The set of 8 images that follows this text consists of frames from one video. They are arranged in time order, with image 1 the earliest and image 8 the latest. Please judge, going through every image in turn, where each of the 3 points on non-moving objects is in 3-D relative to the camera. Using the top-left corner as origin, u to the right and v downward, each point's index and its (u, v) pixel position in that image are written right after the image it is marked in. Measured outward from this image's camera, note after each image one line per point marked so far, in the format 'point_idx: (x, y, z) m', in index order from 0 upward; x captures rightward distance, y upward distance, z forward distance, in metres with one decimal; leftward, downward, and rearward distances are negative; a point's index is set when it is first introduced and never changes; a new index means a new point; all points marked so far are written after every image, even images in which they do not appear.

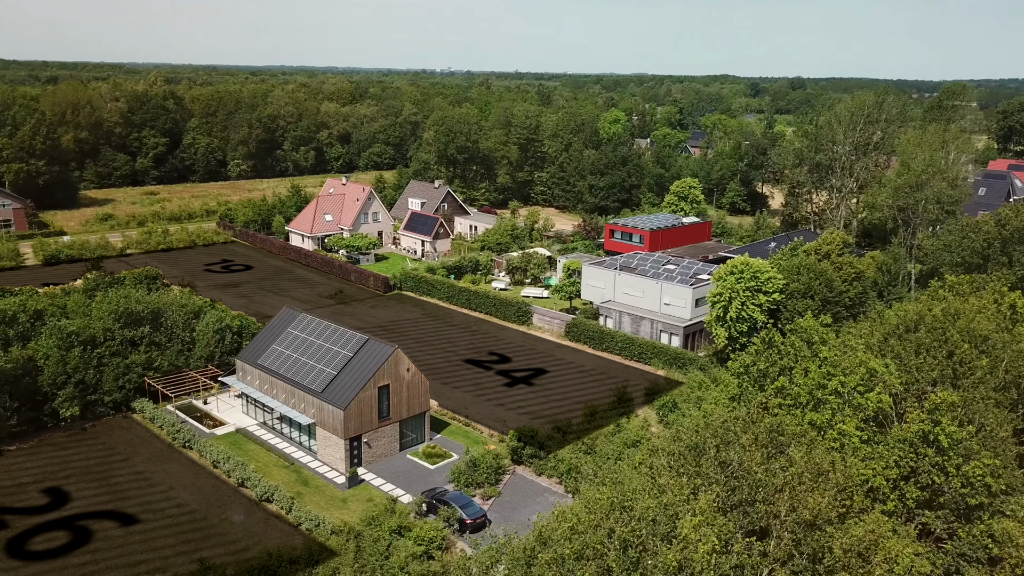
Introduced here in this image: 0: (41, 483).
0: (-10.5, -4.3, +18.3) m
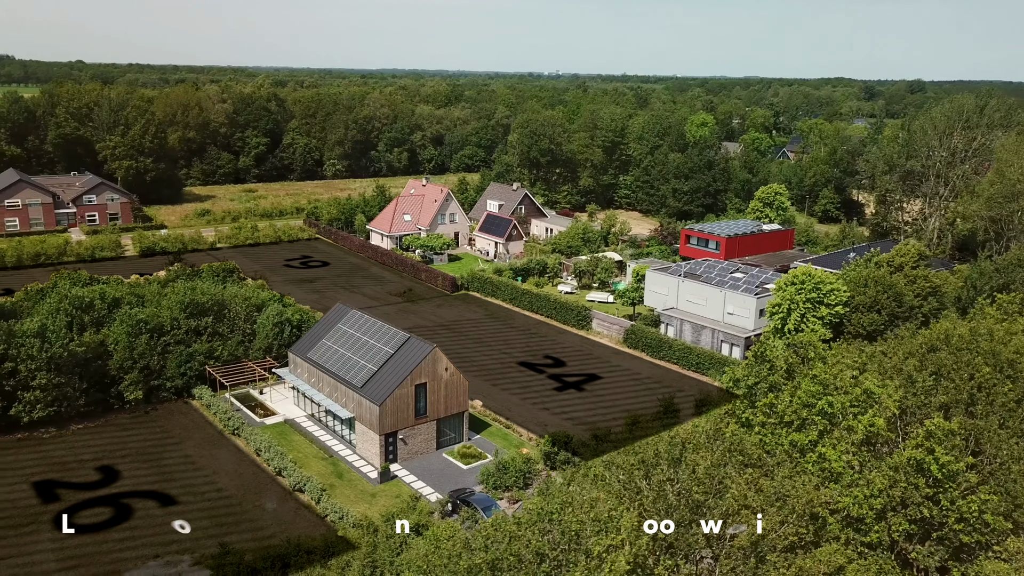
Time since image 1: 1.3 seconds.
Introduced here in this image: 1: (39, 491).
0: (-9.8, -4.1, +19.5) m
1: (-10.2, -4.4, +17.8) m
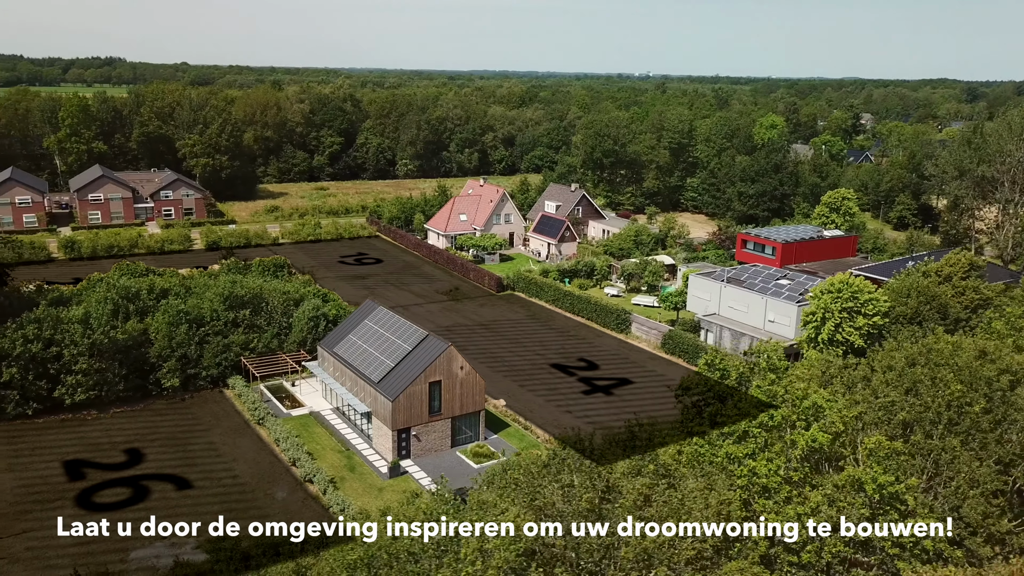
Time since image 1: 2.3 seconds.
0: (-9.5, -3.9, +20.4) m
1: (-10.1, -4.2, +18.8) m
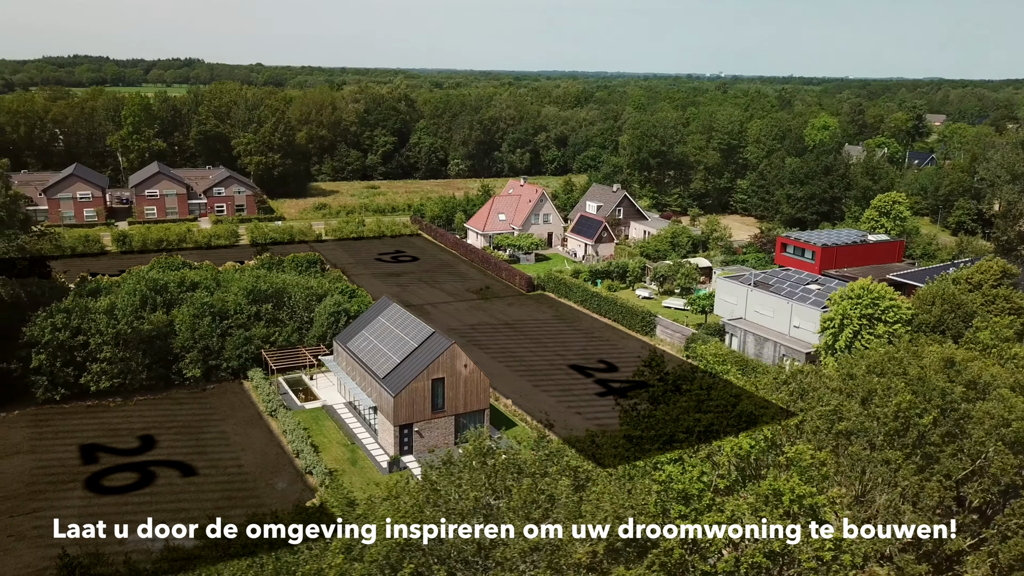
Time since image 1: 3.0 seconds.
0: (-9.4, -3.7, +21.1) m
1: (-10.2, -3.9, +19.6) m
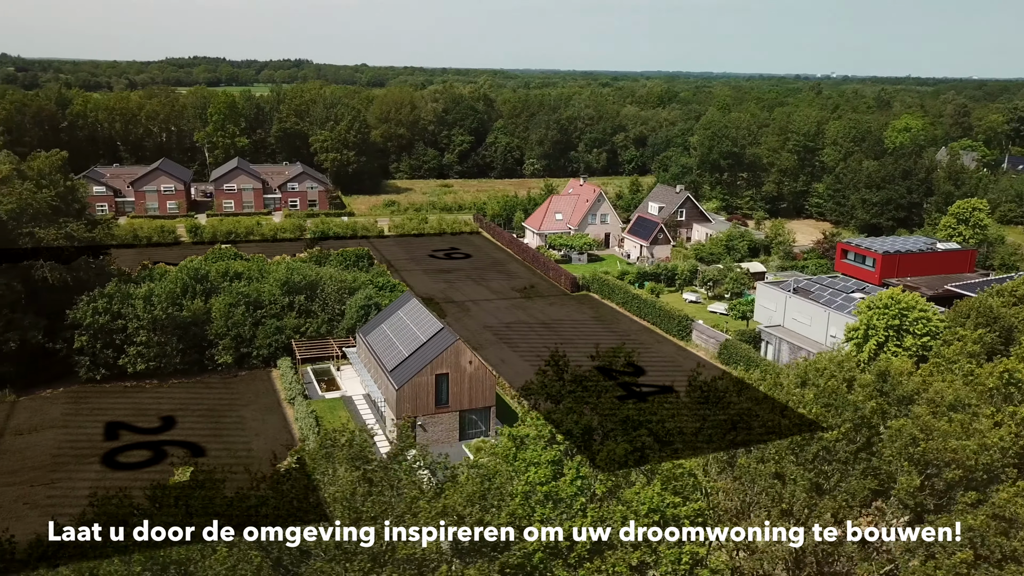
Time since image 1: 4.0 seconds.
0: (-9.2, -3.3, +22.2) m
1: (-10.1, -3.6, +20.7) m
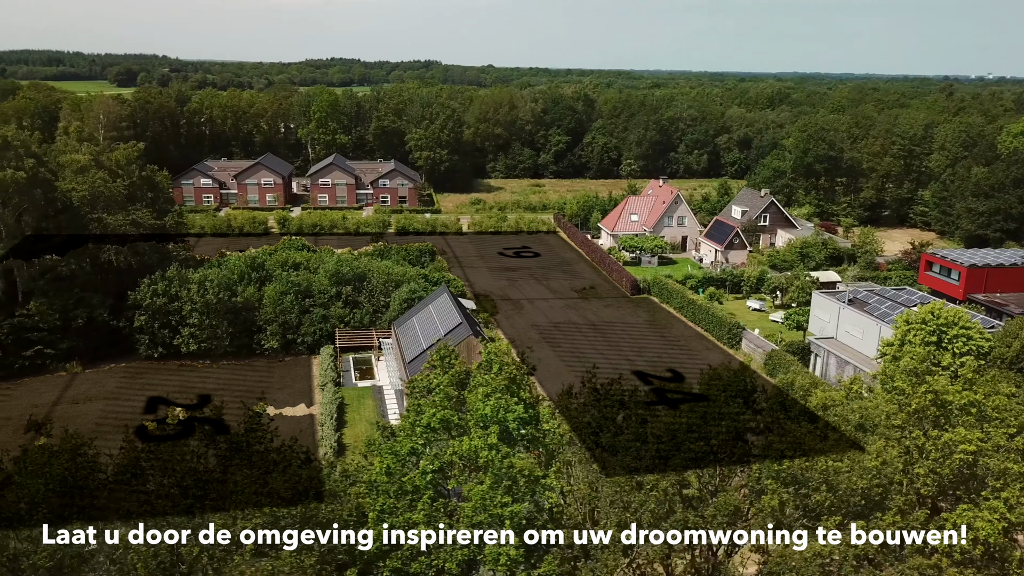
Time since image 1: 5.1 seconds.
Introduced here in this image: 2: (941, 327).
0: (-8.6, -2.9, +23.5) m
1: (-9.7, -3.1, +22.2) m
2: (+9.7, -0.9, +18.6) m
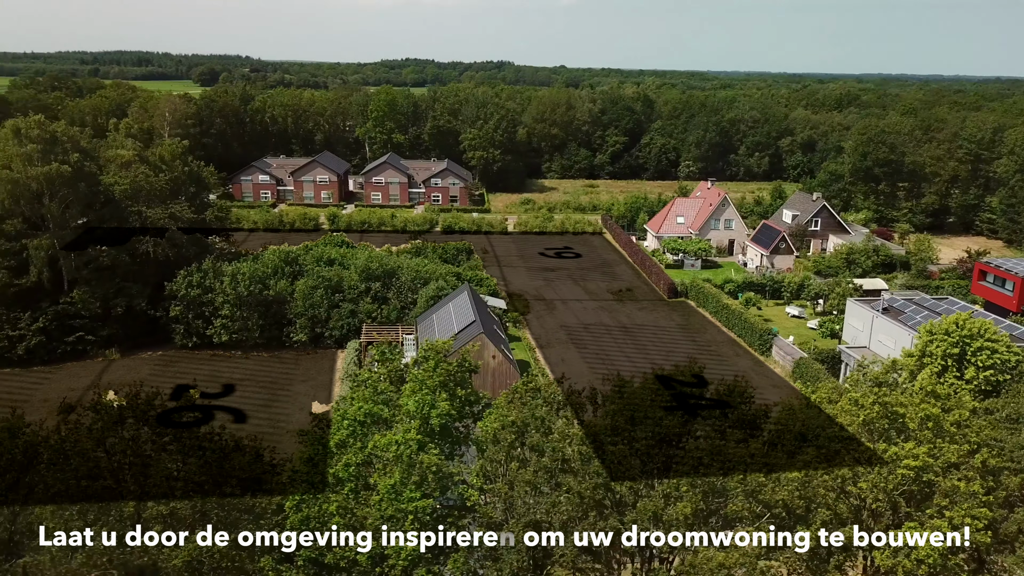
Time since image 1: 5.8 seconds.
0: (-8.1, -2.7, +24.1) m
1: (-9.3, -2.9, +22.9) m
2: (+9.8, -1.1, +17.8) m
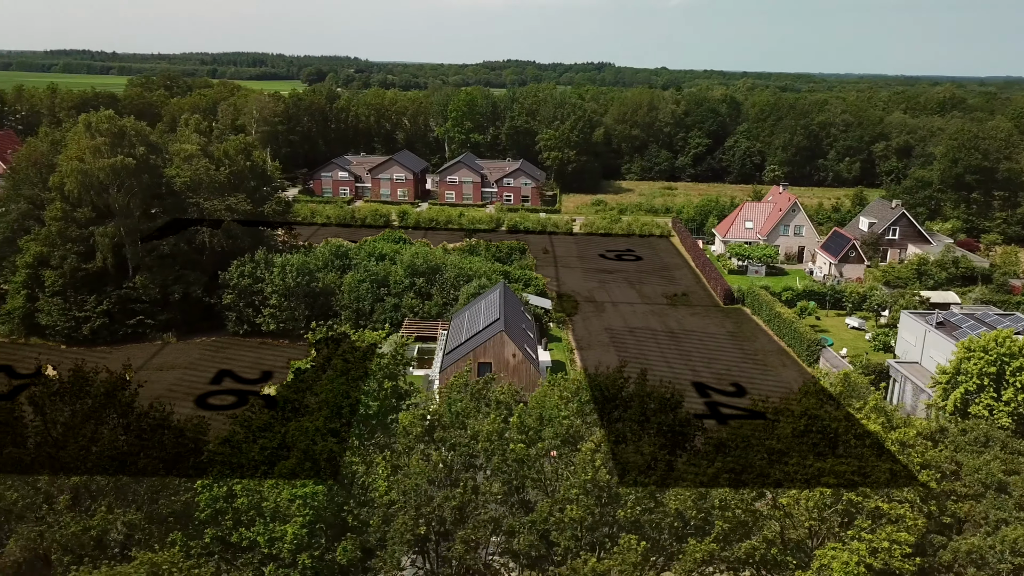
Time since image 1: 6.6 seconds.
0: (-7.1, -2.4, +25.0) m
1: (-8.5, -2.6, +24.0) m
2: (+9.9, -1.4, +16.6) m
